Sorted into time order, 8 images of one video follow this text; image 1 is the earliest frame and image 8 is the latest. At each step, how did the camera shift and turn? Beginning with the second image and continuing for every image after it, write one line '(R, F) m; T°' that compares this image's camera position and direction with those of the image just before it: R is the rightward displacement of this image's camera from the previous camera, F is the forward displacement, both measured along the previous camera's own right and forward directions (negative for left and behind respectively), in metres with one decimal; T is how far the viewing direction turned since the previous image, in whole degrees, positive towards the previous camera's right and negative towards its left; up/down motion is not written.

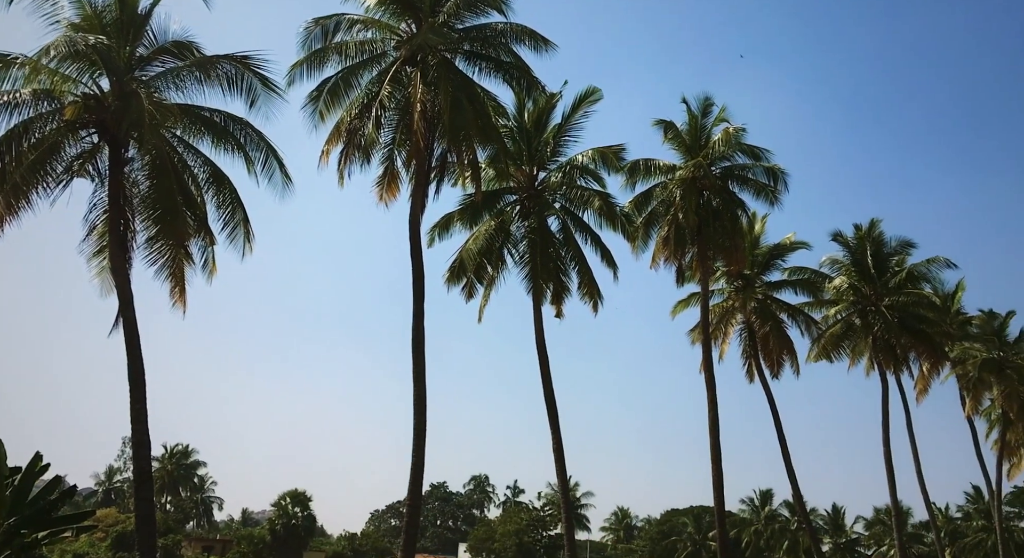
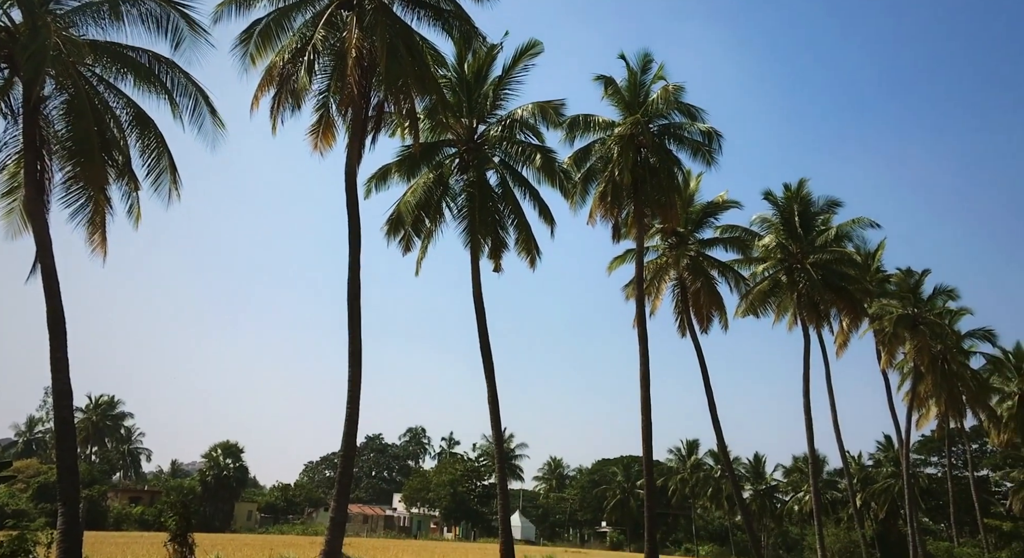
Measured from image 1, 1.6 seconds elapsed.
(+0.2, -0.1) m; +4°
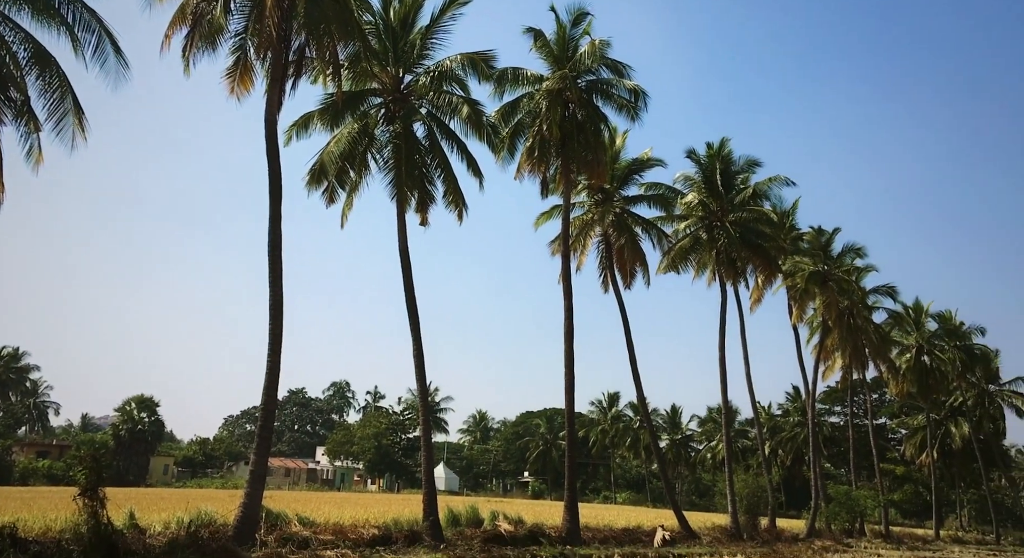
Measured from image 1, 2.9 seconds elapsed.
(+0.2, -0.1) m; +5°
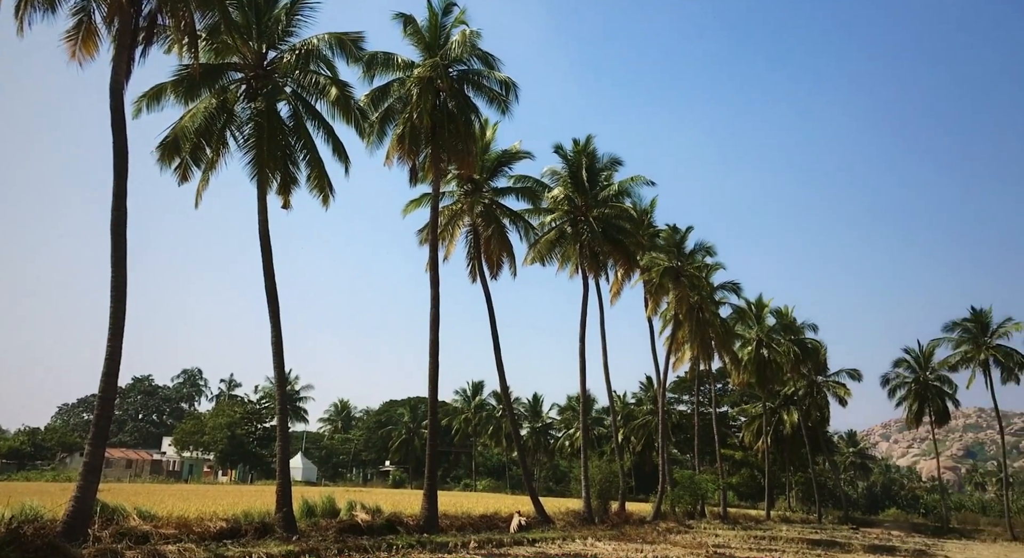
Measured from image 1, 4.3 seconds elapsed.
(+0.3, -0.1) m; +9°
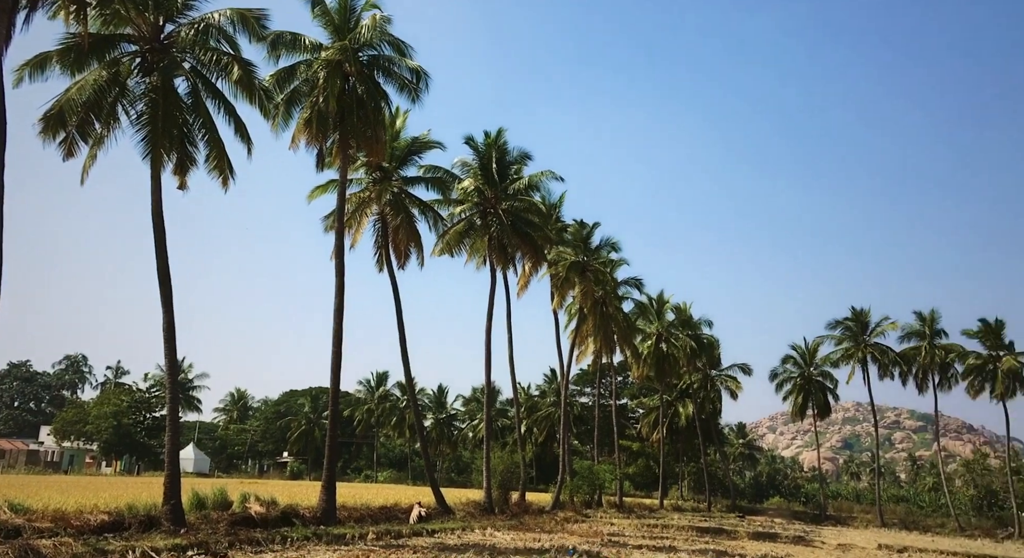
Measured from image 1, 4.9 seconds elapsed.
(+0.2, +0.1) m; +6°
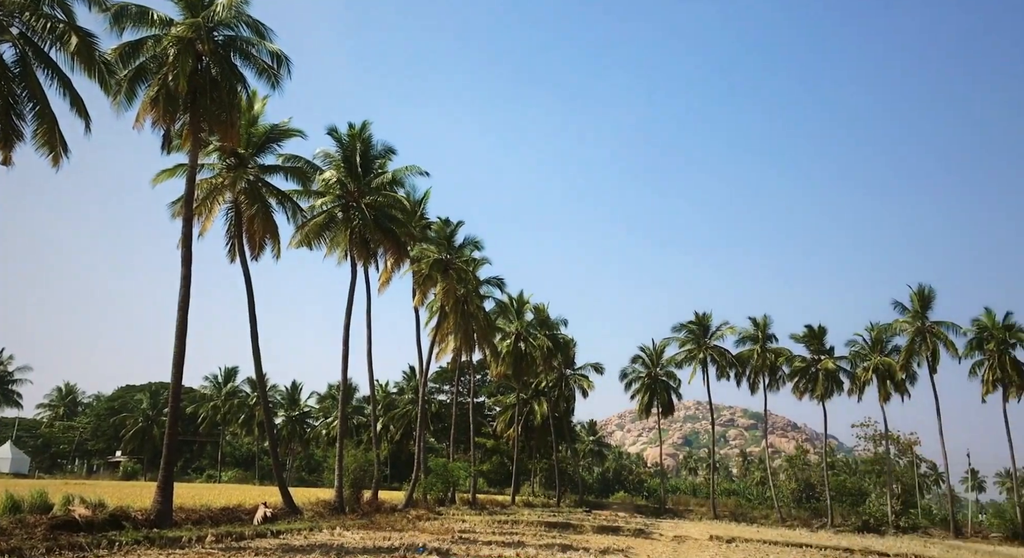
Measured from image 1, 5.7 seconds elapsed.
(+0.3, +0.2) m; +9°
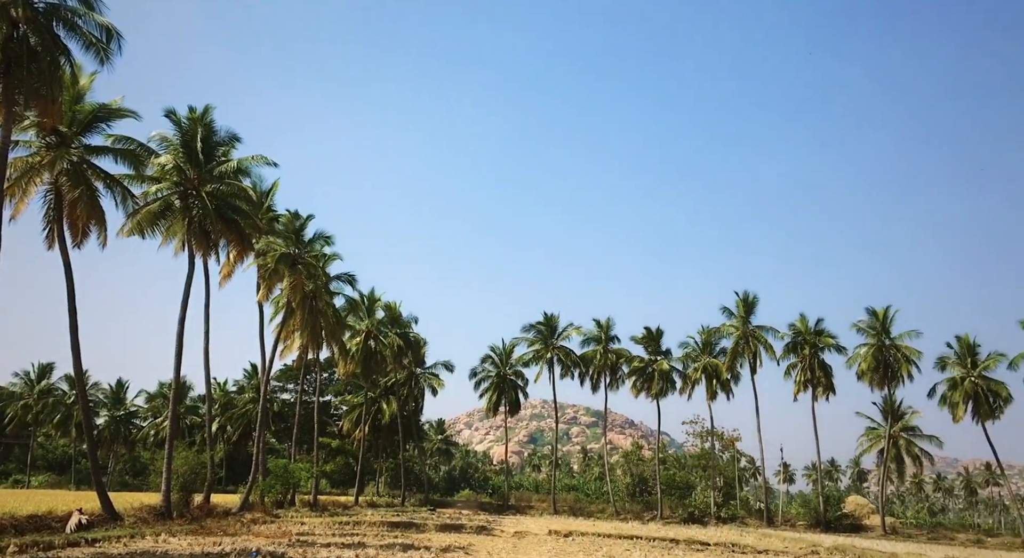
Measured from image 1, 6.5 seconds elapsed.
(+0.4, +0.3) m; +10°
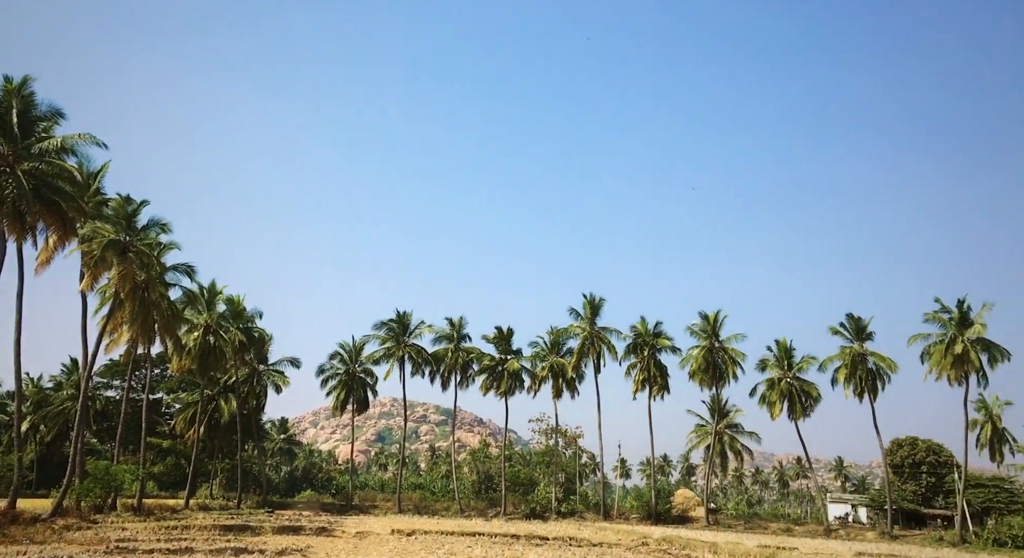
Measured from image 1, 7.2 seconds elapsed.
(+0.4, +0.5) m; +10°
